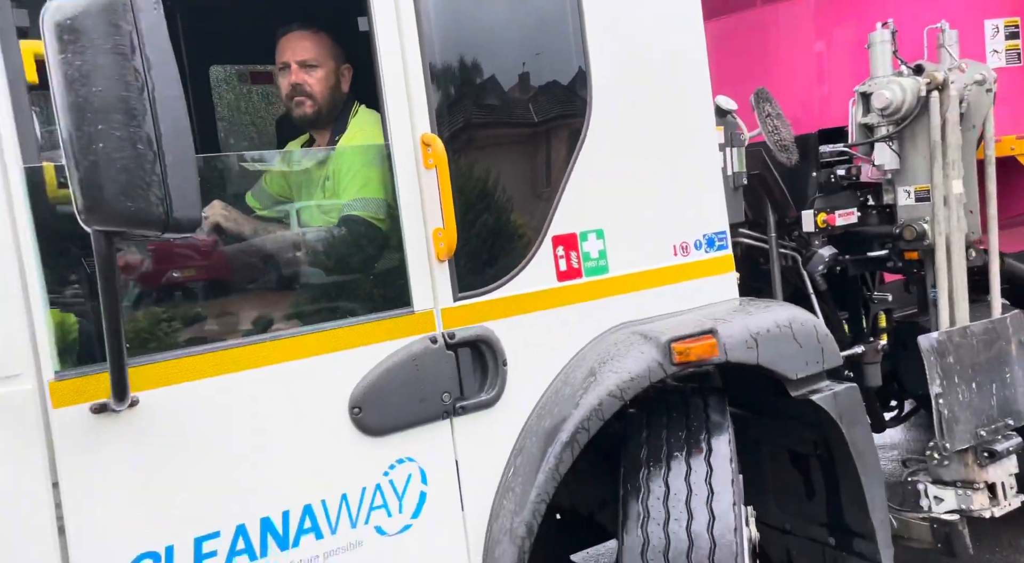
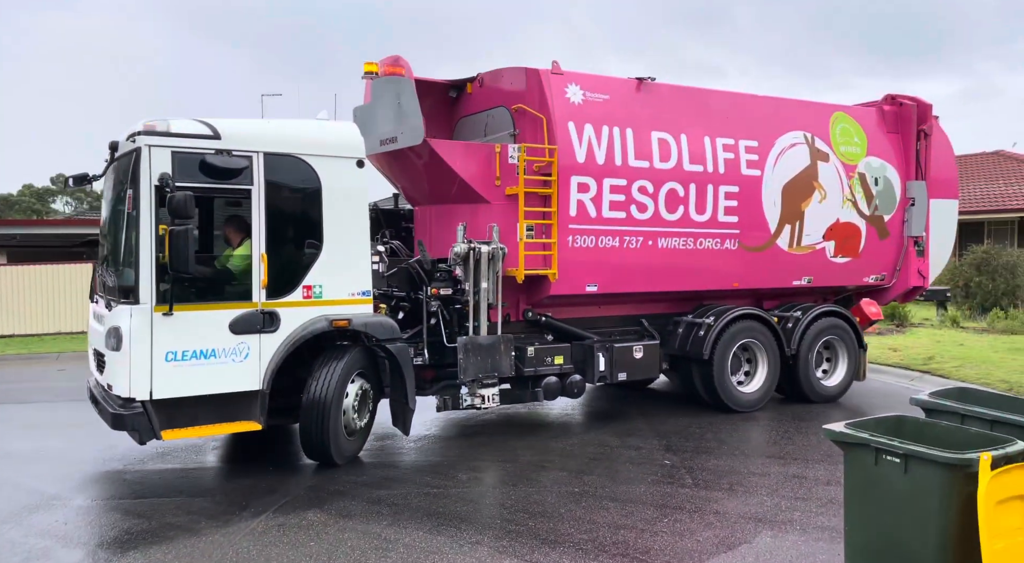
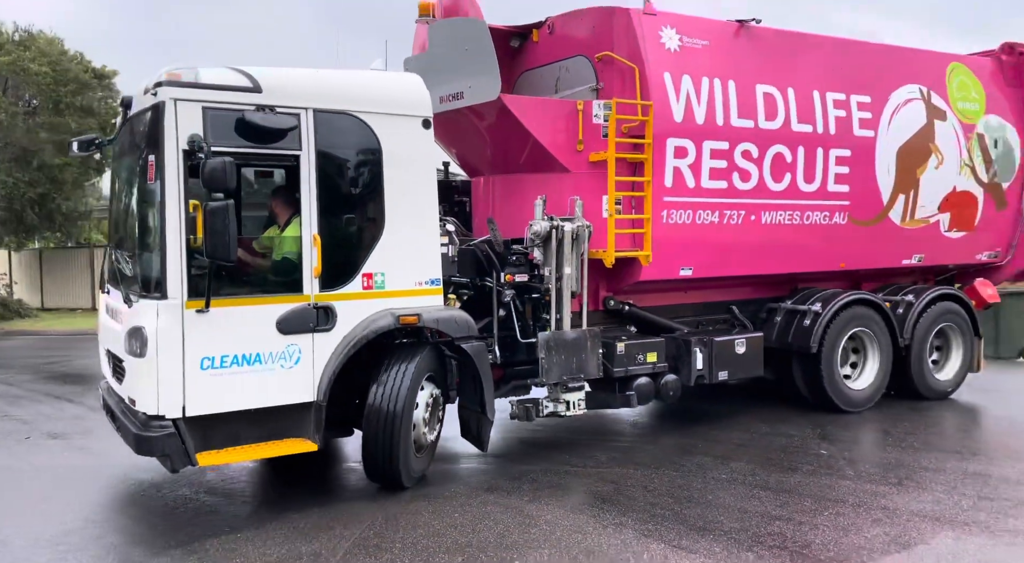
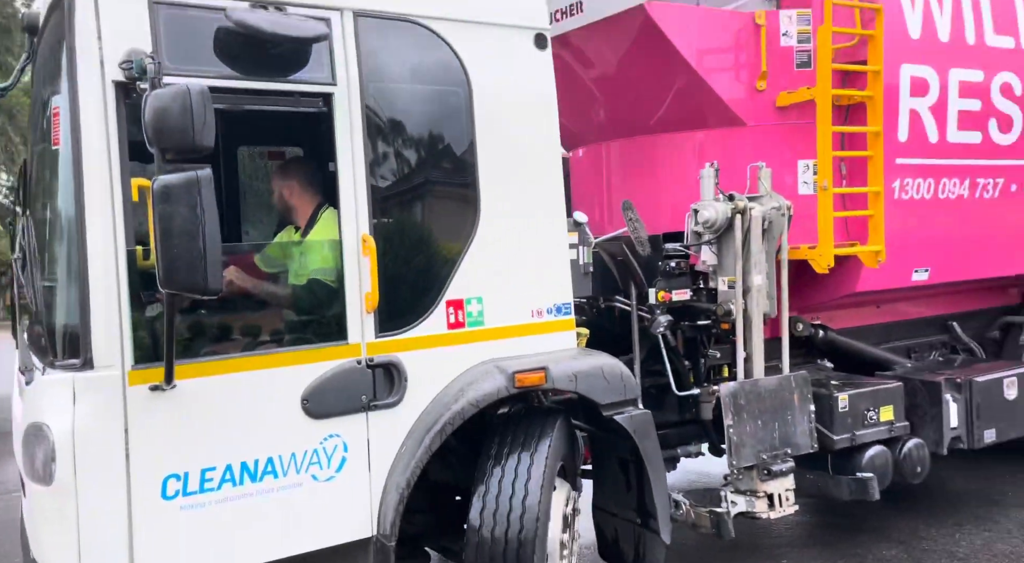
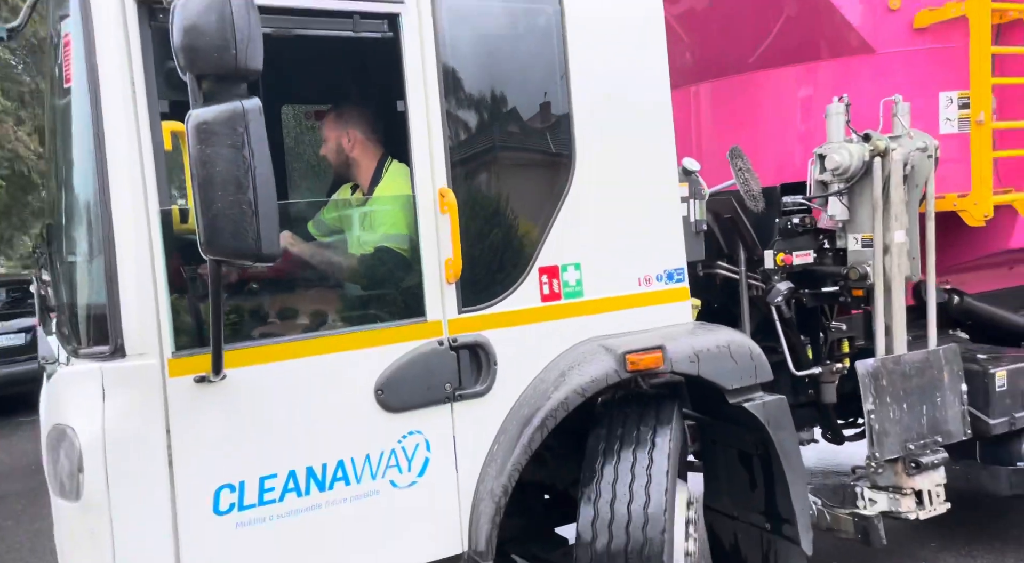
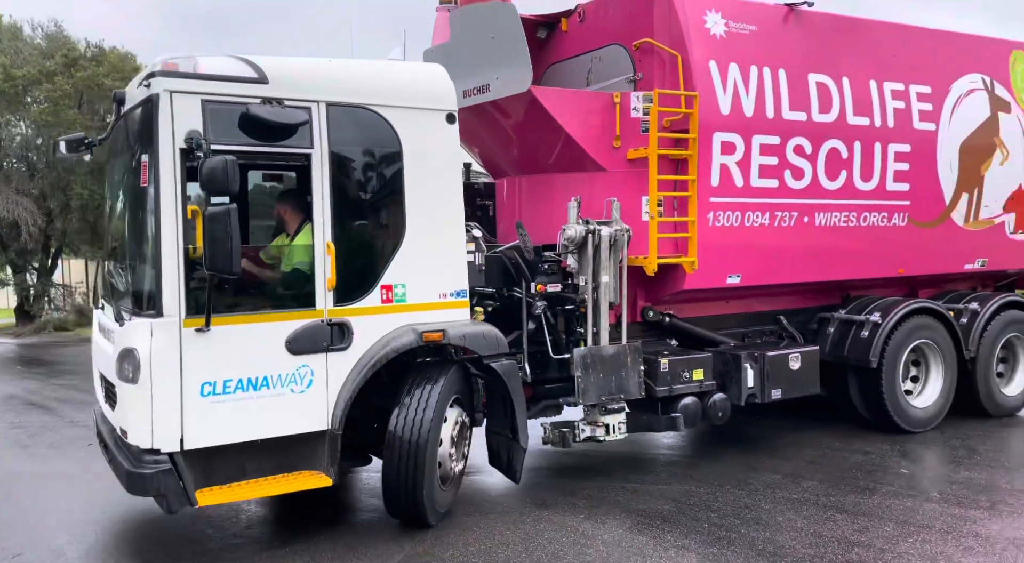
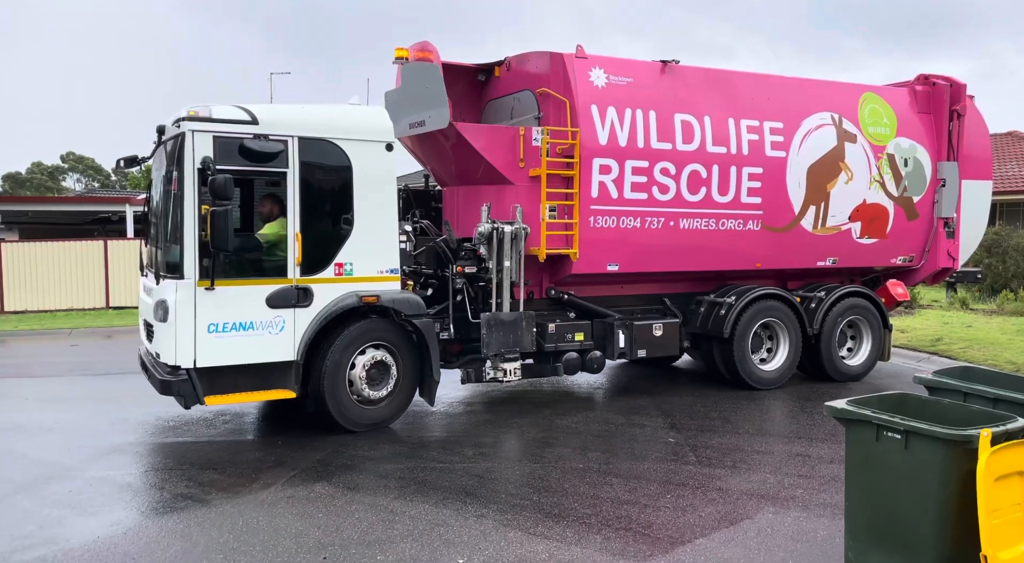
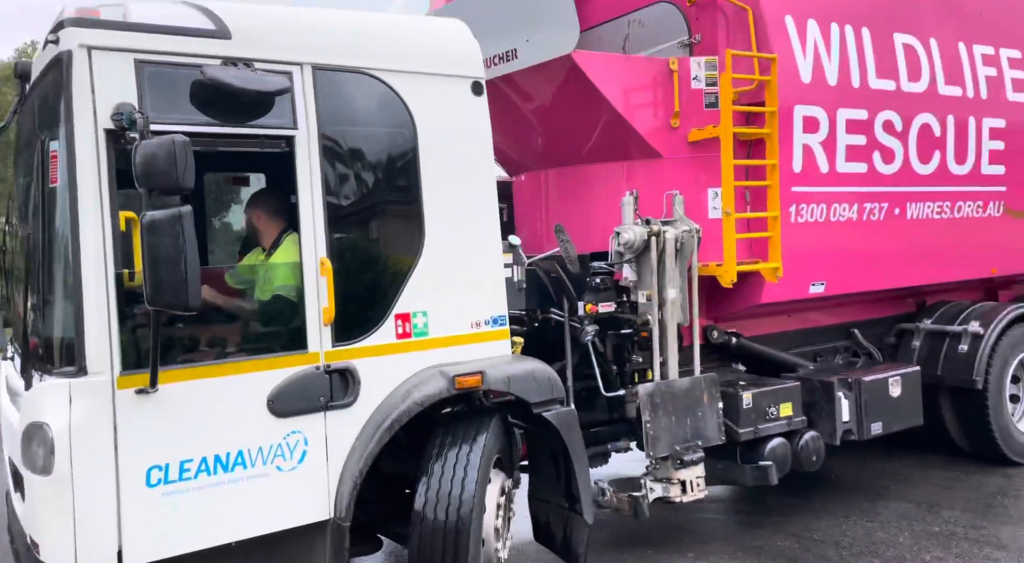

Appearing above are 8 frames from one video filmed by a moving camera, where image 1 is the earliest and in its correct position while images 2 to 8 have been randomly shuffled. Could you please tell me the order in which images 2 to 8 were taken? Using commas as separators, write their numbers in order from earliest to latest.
5, 4, 8, 6, 3, 2, 7
